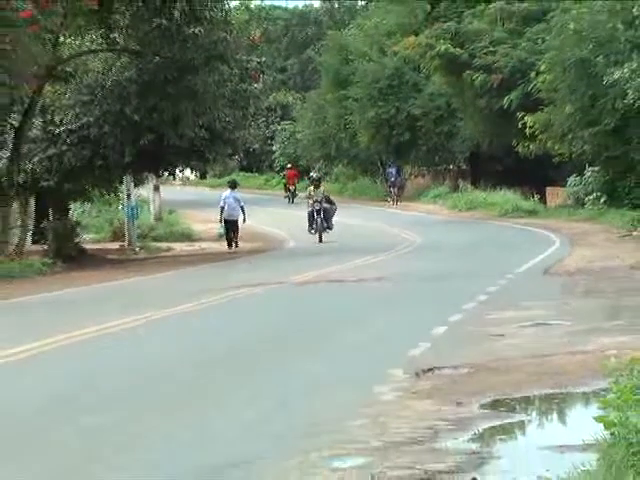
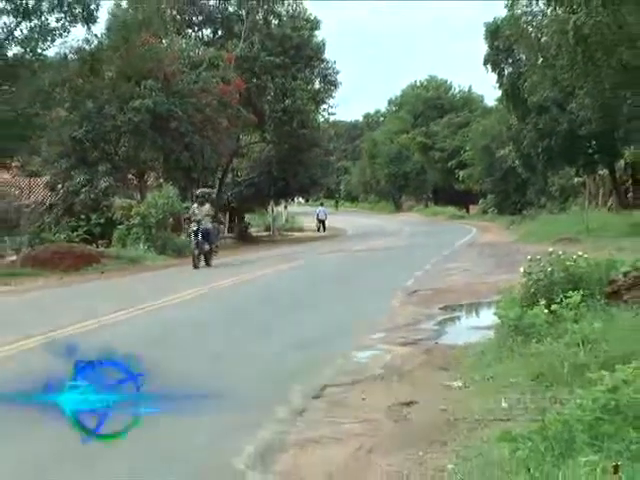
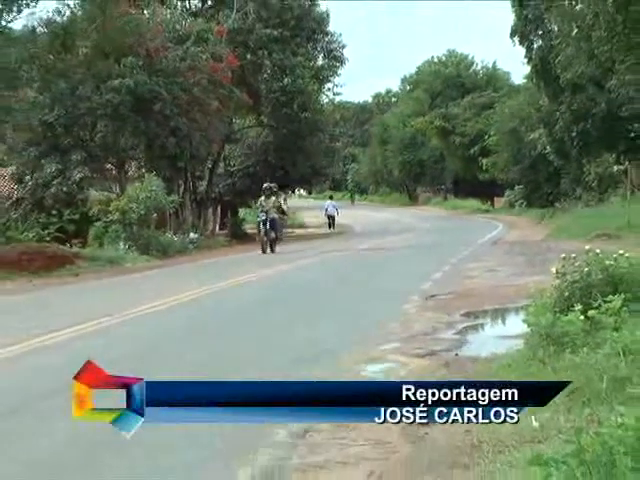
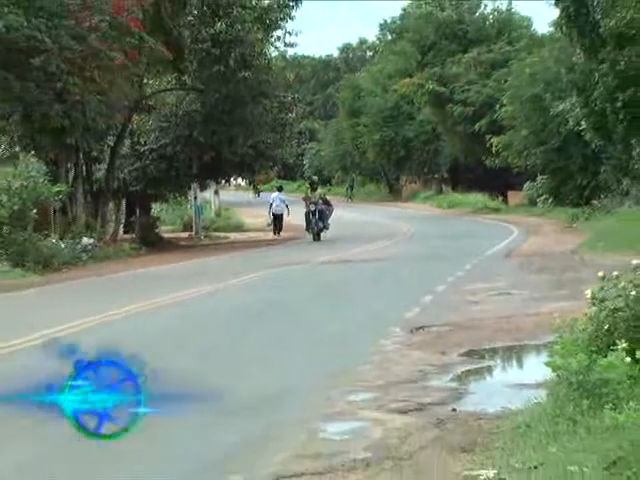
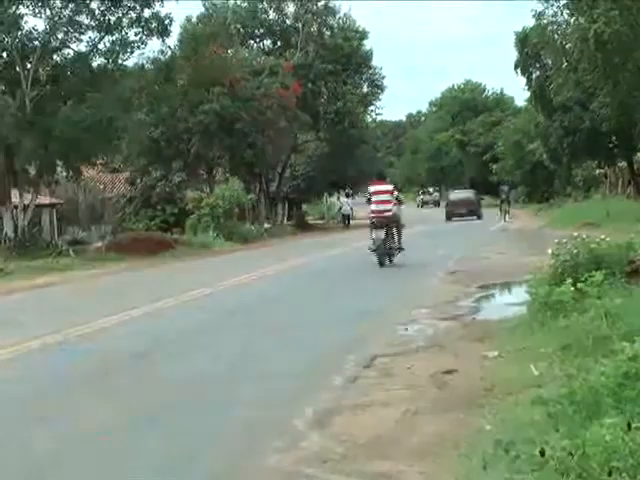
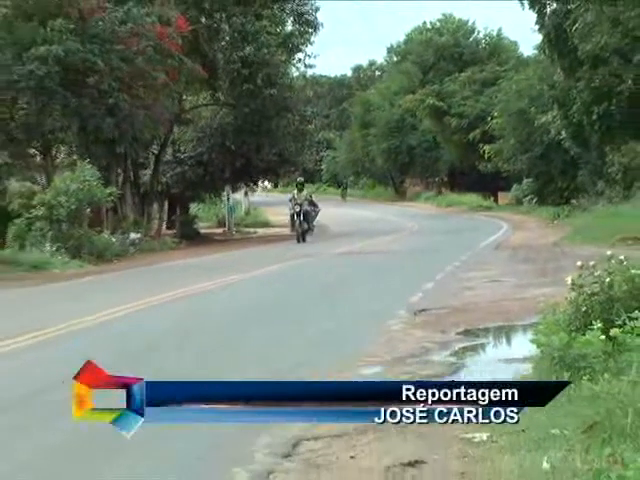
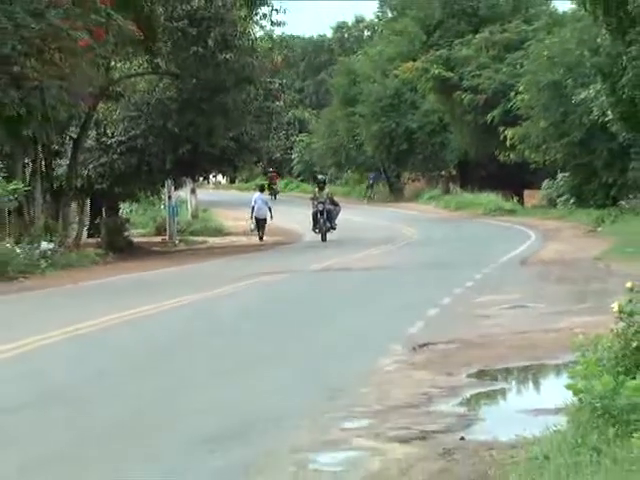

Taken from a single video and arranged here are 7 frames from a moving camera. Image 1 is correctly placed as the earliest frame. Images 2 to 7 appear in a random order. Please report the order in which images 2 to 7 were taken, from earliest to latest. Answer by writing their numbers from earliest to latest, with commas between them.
7, 4, 6, 3, 2, 5
